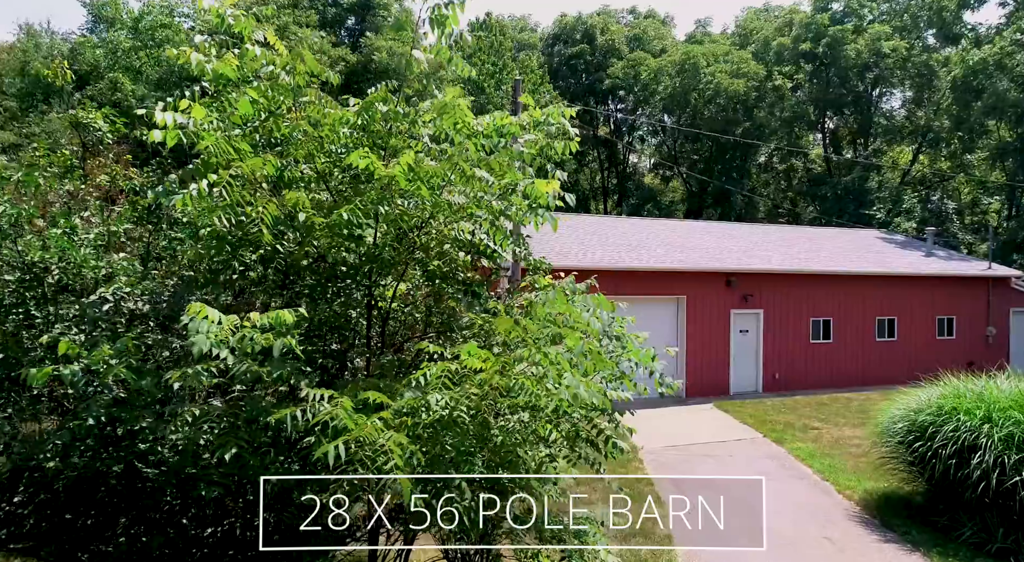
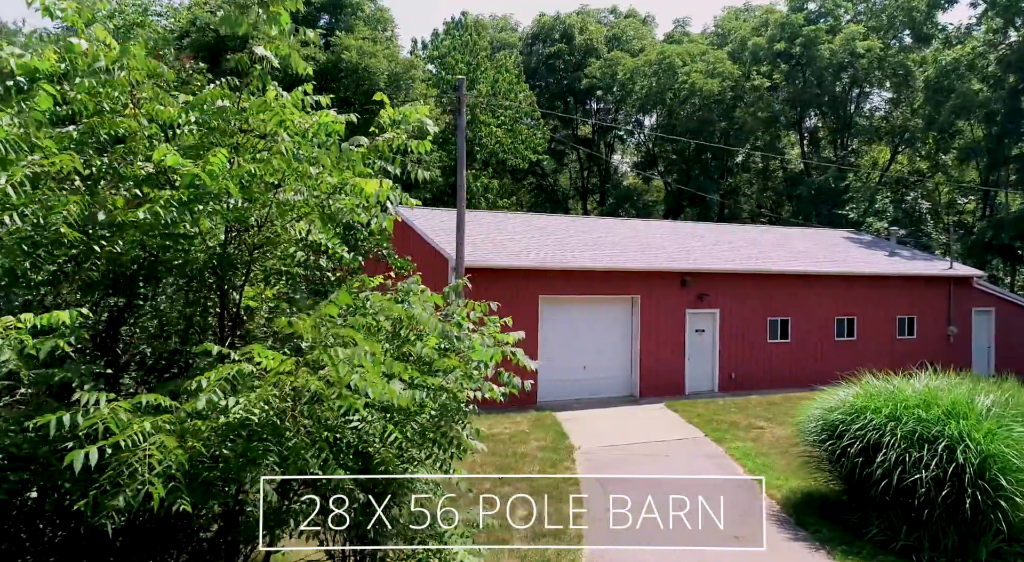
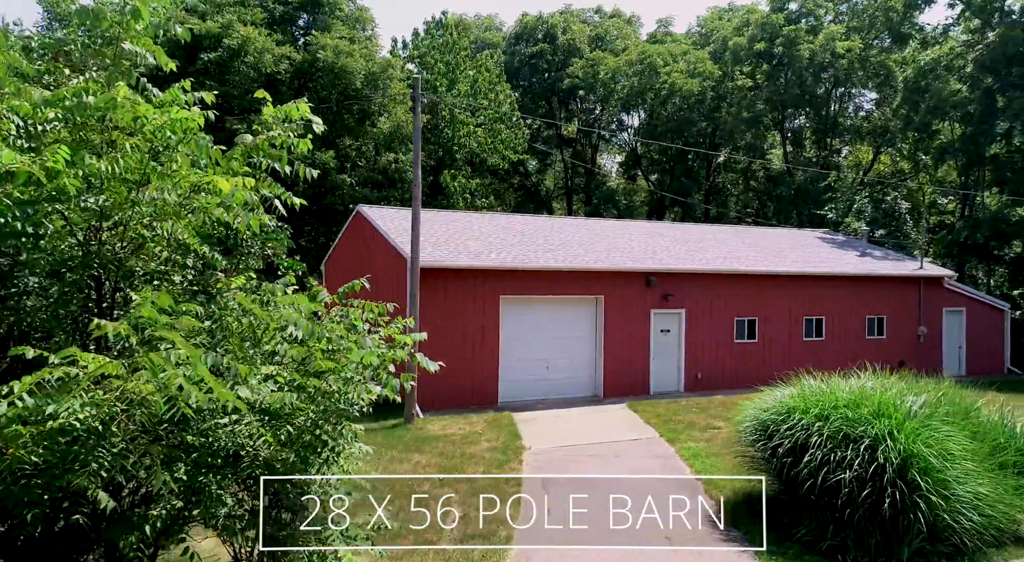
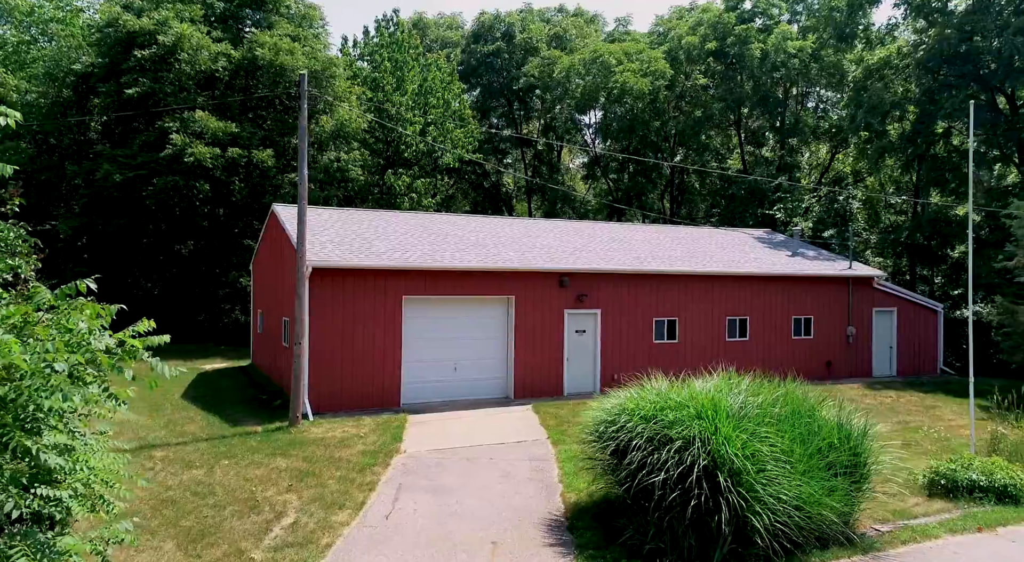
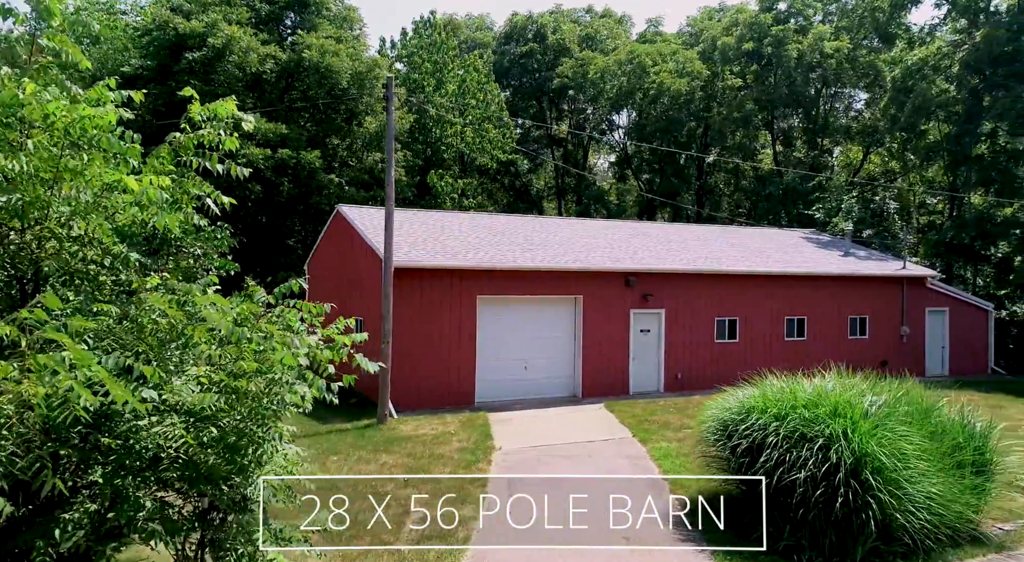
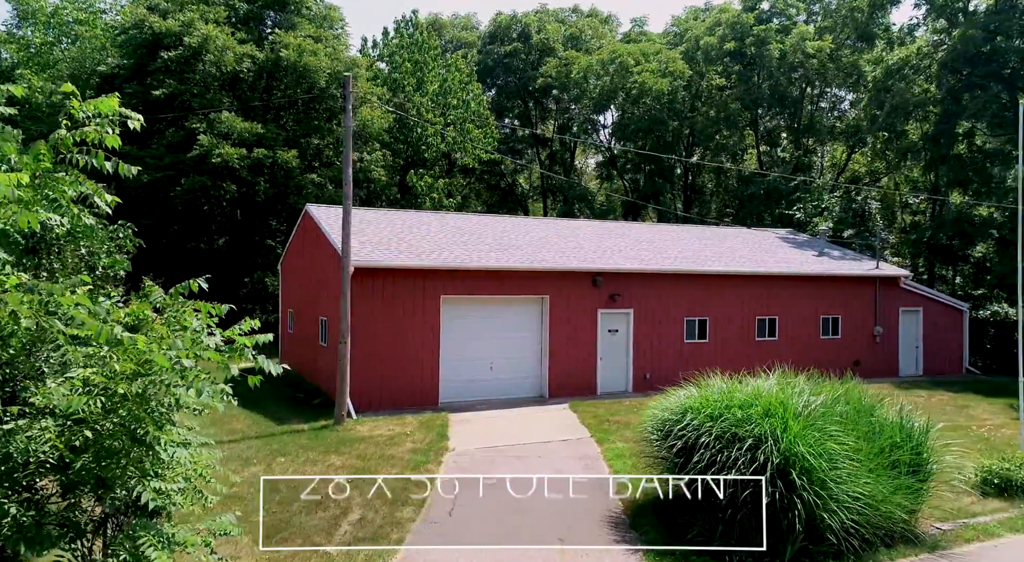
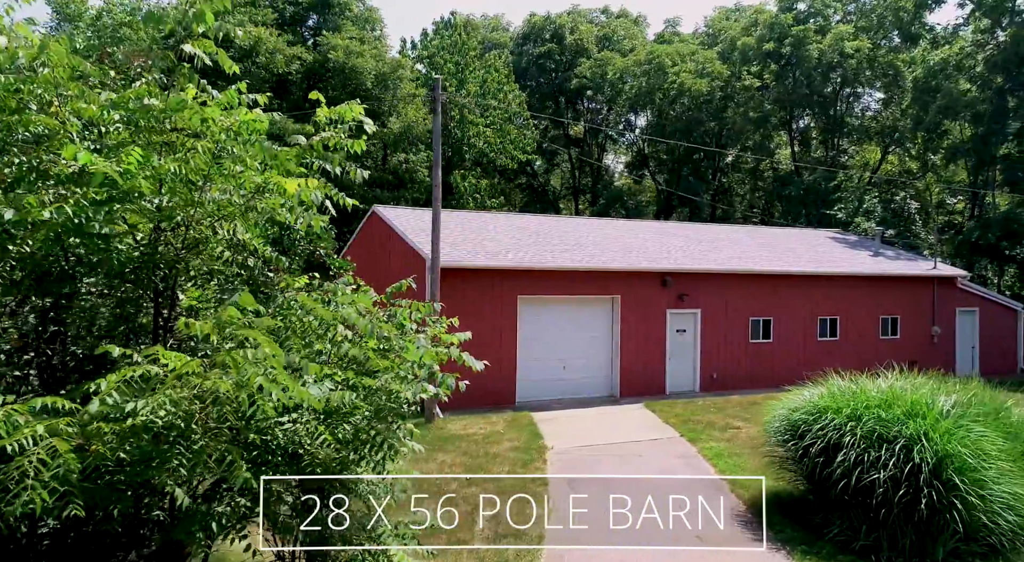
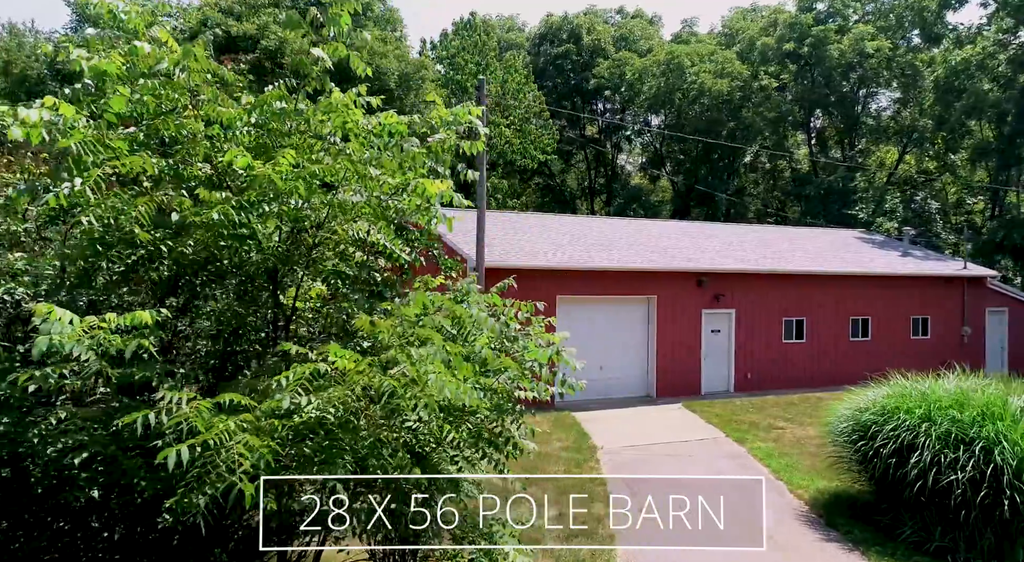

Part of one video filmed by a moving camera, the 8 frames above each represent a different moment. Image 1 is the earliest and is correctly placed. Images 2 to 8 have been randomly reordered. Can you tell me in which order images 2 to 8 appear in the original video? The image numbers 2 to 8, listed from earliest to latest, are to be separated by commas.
8, 2, 7, 3, 5, 6, 4
